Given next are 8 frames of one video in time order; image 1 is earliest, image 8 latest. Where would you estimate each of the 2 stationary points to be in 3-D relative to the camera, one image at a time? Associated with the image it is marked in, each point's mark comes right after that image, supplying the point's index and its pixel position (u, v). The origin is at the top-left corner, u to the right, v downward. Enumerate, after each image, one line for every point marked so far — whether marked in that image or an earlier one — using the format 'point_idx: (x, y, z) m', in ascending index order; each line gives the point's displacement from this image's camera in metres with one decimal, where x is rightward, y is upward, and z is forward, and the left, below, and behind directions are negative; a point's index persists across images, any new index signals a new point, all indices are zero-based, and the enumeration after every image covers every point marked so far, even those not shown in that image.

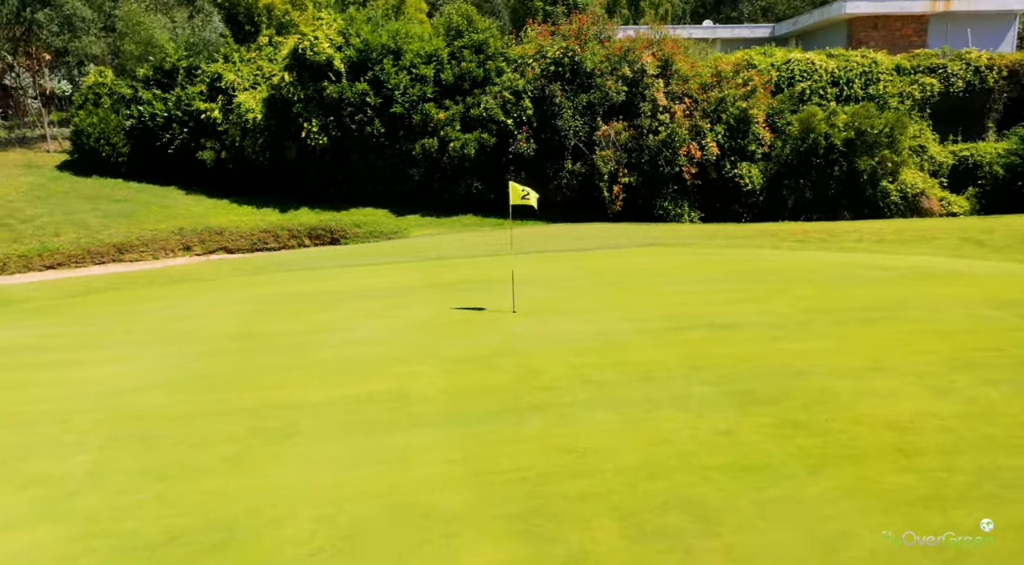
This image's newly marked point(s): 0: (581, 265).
0: (+1.4, +0.4, +17.1) m
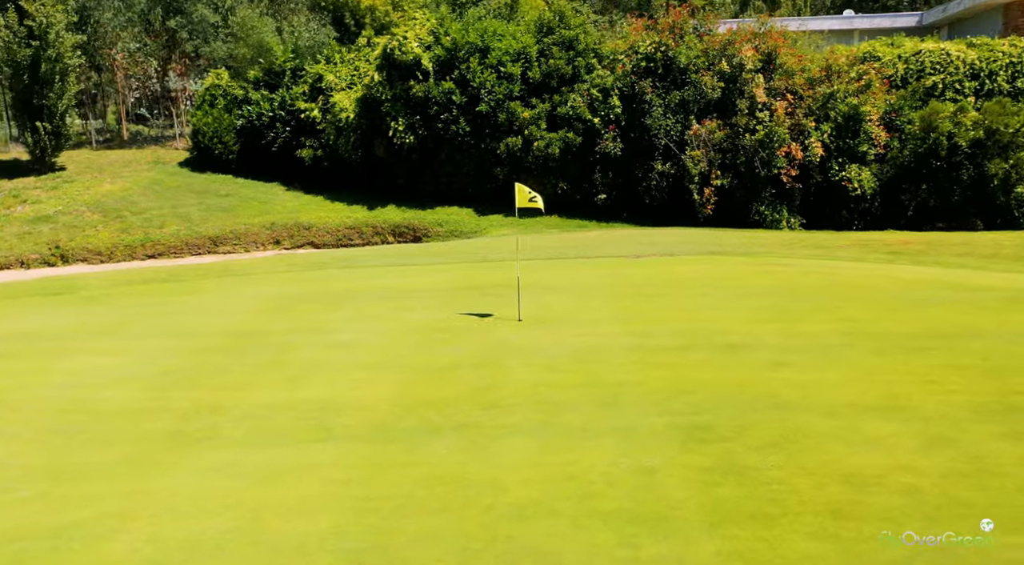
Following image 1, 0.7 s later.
0: (+2.3, +0.2, +16.2) m
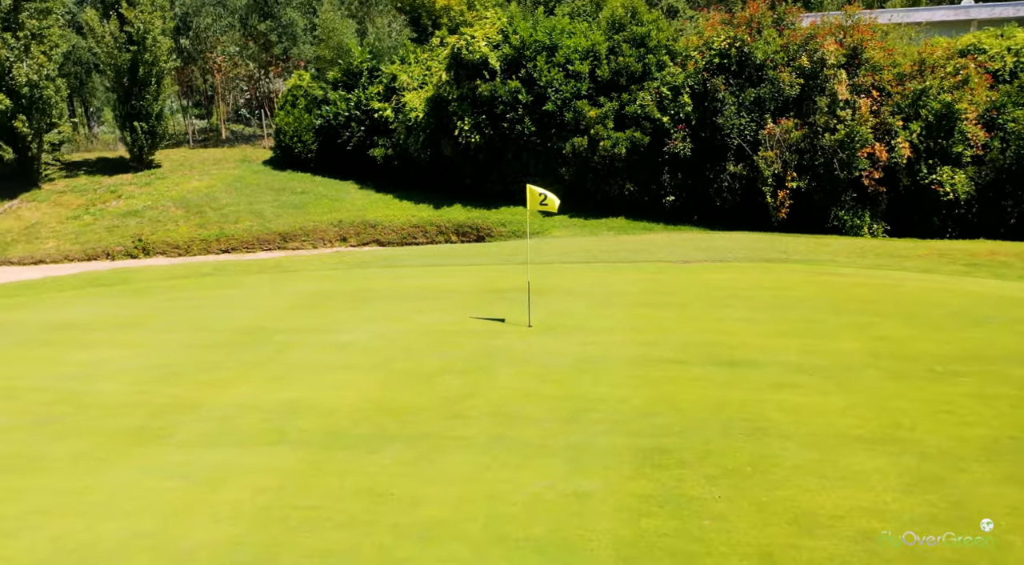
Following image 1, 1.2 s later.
0: (+2.9, +0.1, +15.5) m
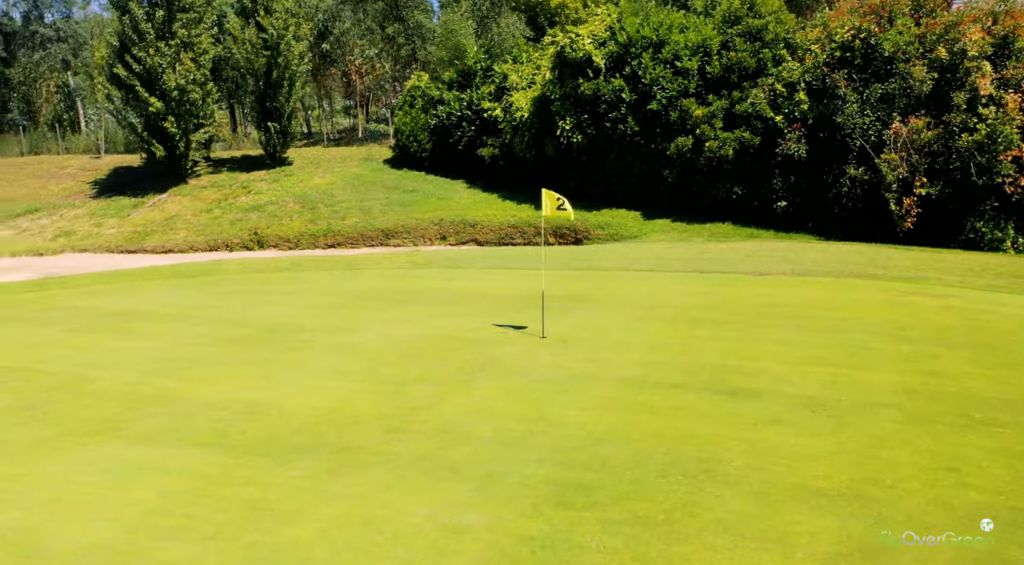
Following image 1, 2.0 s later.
0: (+3.8, -0.2, +14.3) m
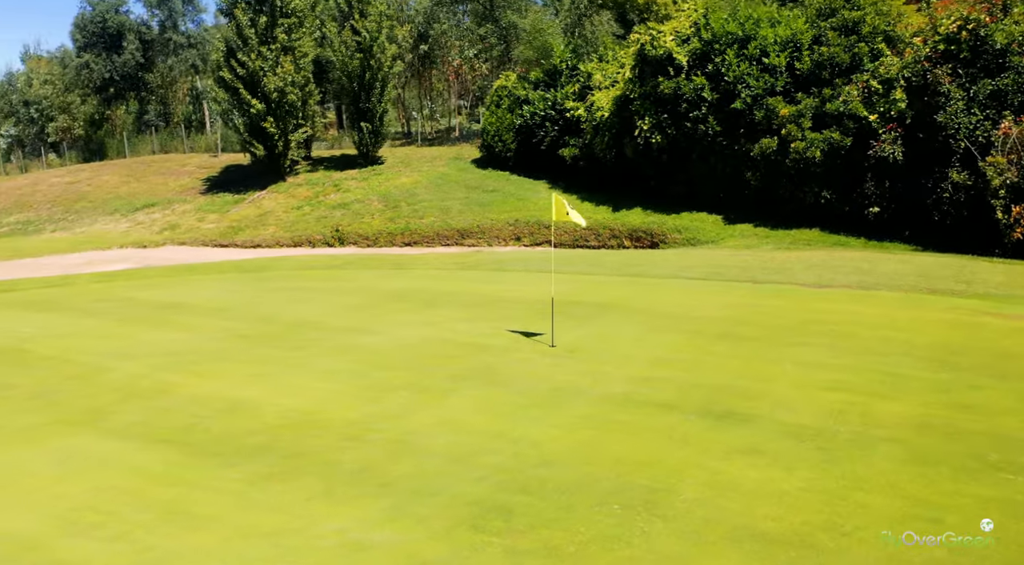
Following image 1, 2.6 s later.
0: (+4.3, -0.4, +13.4) m
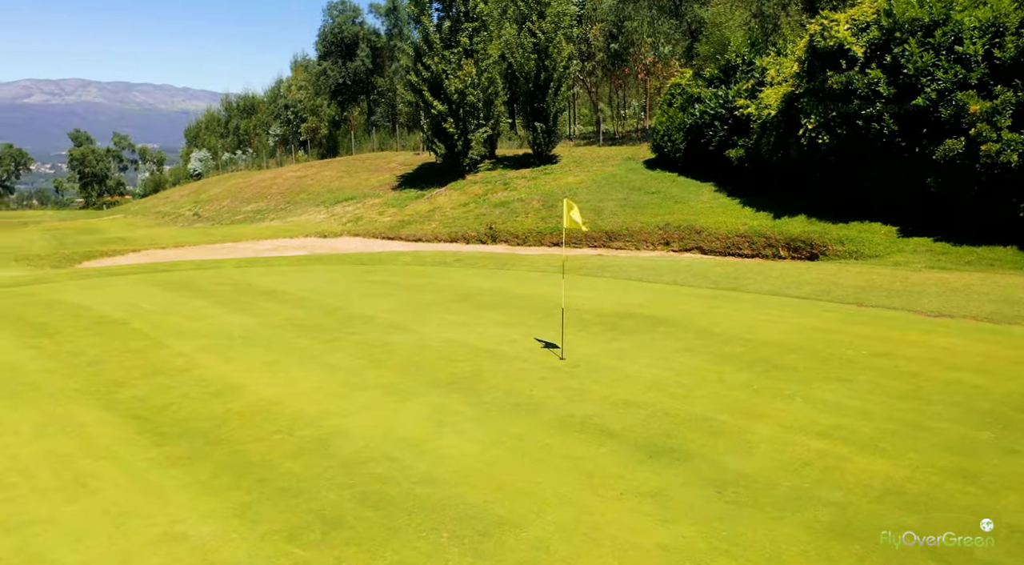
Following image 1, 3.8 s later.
0: (+4.9, -0.7, +11.6) m
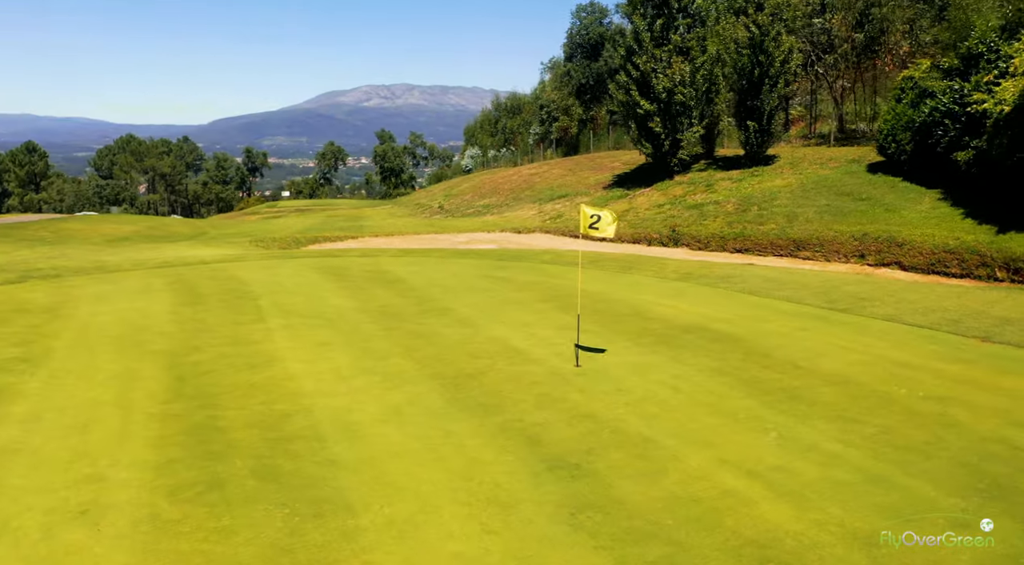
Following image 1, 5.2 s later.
0: (+5.2, -1.0, +9.9) m
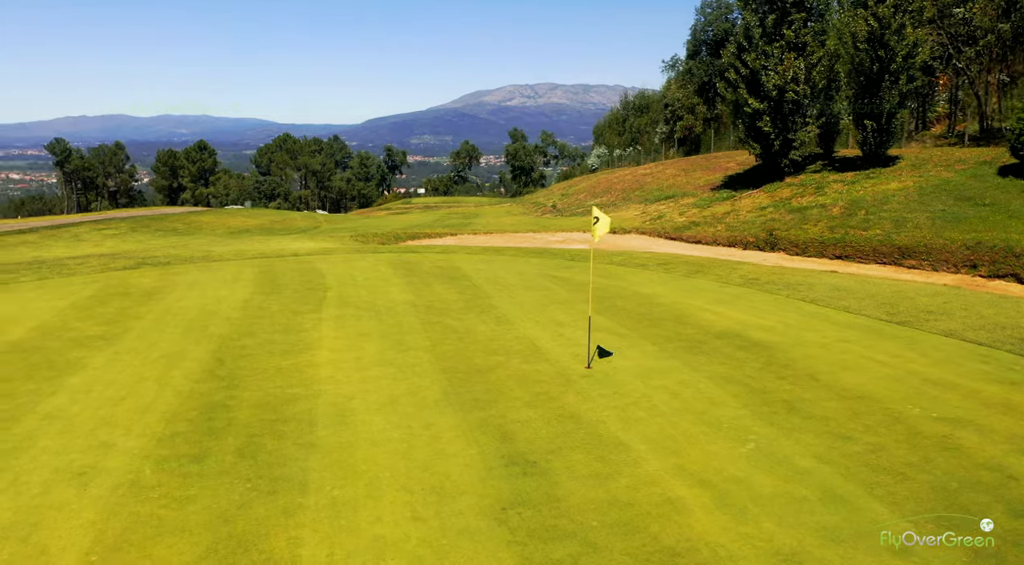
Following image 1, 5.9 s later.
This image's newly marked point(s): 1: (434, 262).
0: (+5.2, -1.2, +9.1) m
1: (-1.9, +0.5, +19.2) m
